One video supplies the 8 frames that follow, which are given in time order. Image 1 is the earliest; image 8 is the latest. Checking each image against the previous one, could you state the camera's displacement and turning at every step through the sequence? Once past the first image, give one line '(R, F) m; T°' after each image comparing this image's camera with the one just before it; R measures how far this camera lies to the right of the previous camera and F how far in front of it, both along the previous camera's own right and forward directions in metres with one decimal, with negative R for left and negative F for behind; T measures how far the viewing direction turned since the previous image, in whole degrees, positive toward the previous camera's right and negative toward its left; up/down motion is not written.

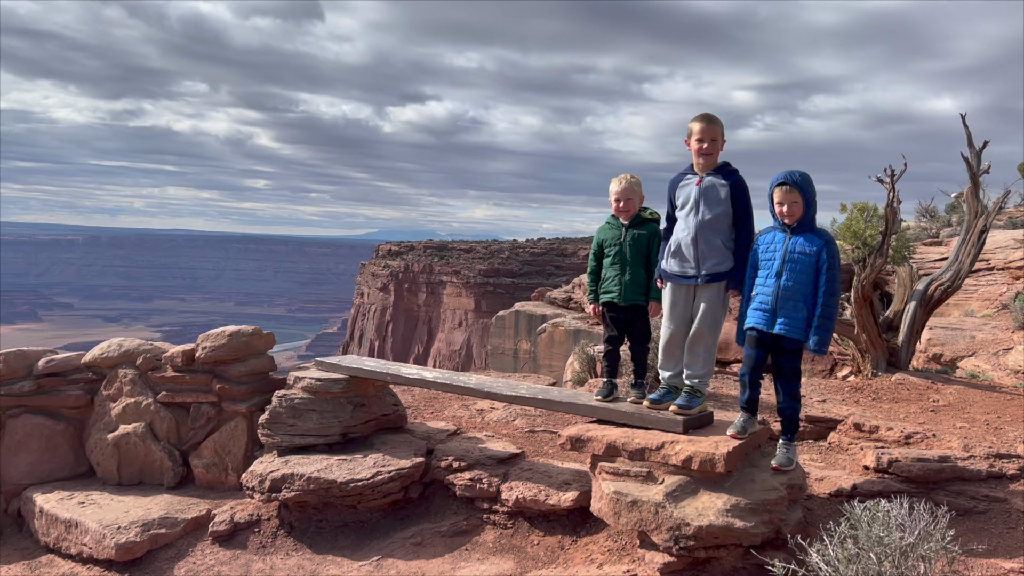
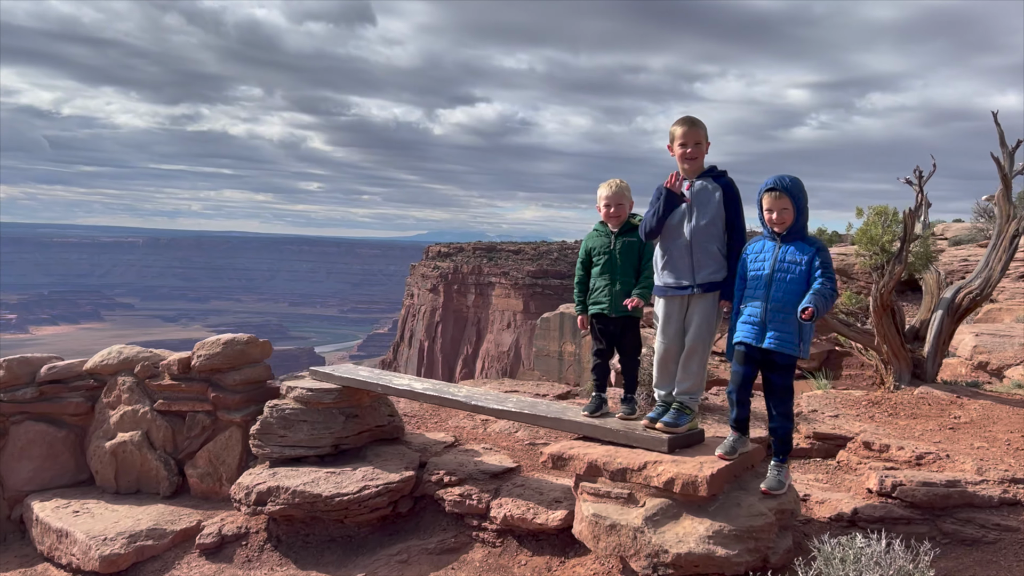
(+0.4, +0.2) m; -3°
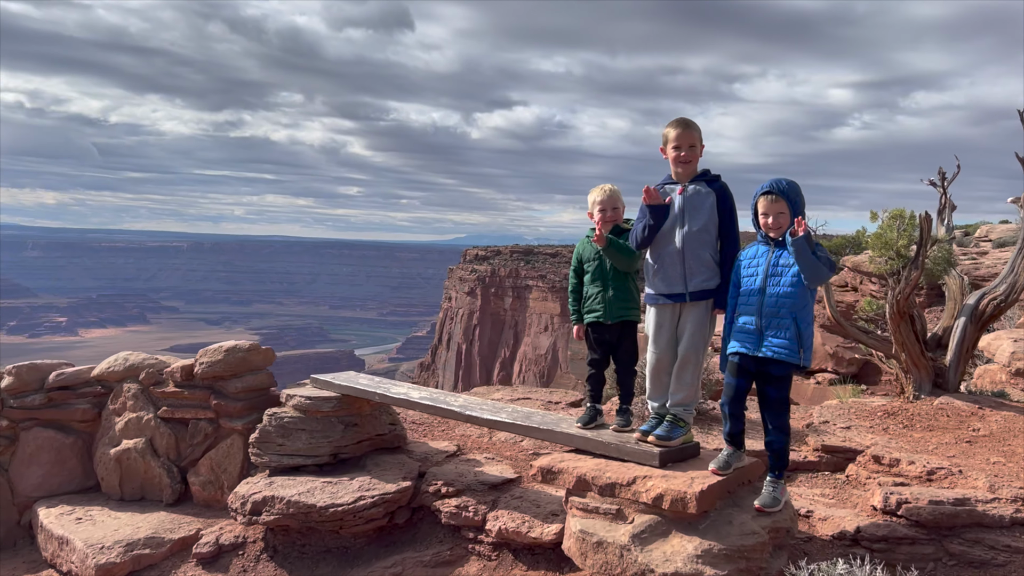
(+0.3, +0.1) m; -3°
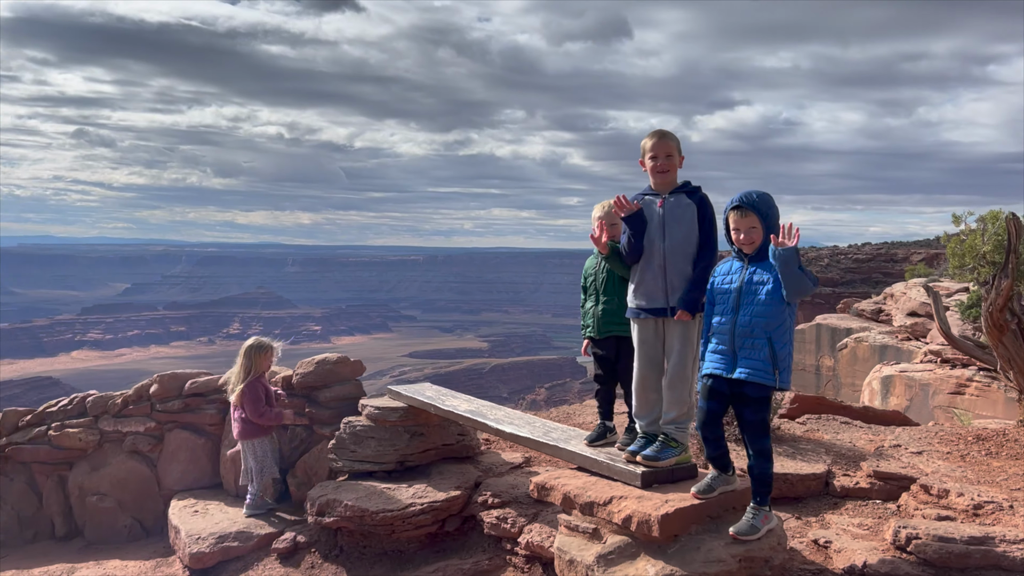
(+1.2, 0.0) m; -15°
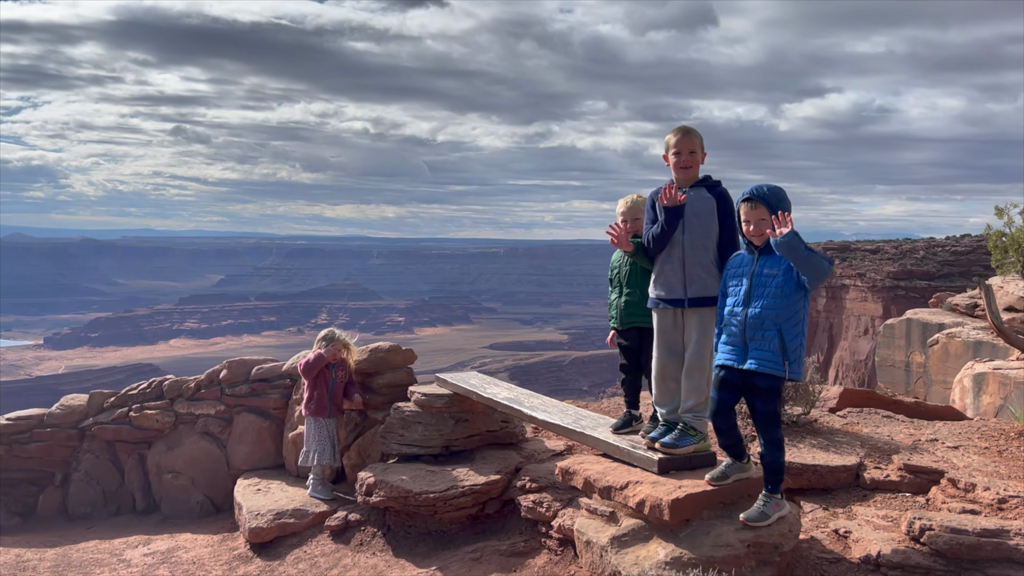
(+0.3, -0.2) m; -5°
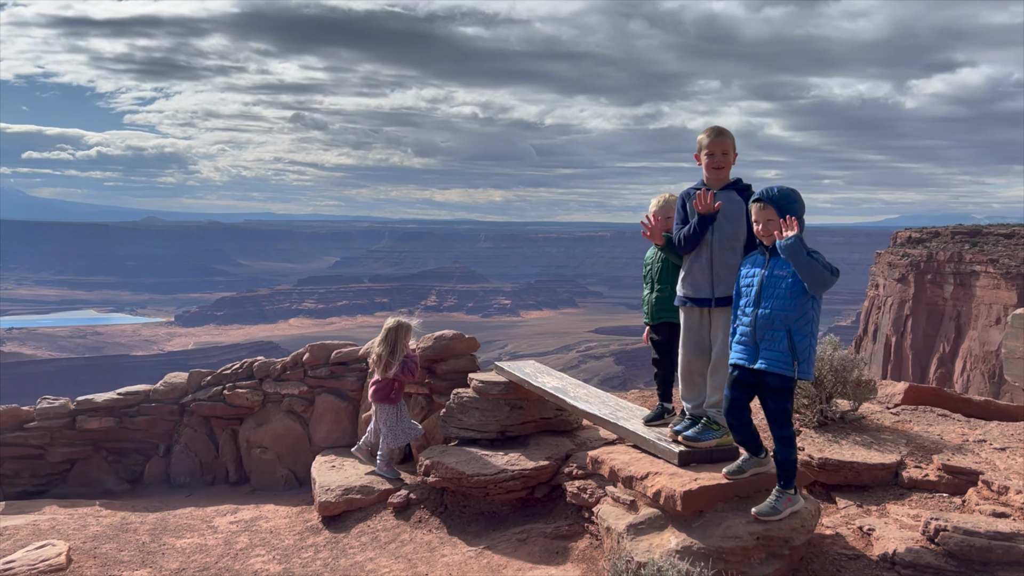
(+0.4, -0.2) m; -7°
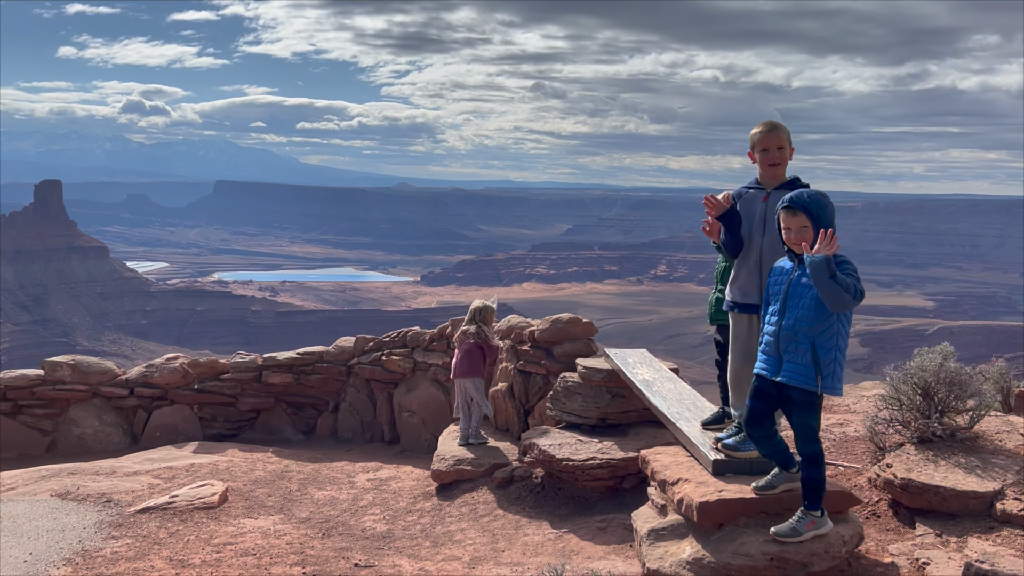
(+1.0, +0.1) m; -15°
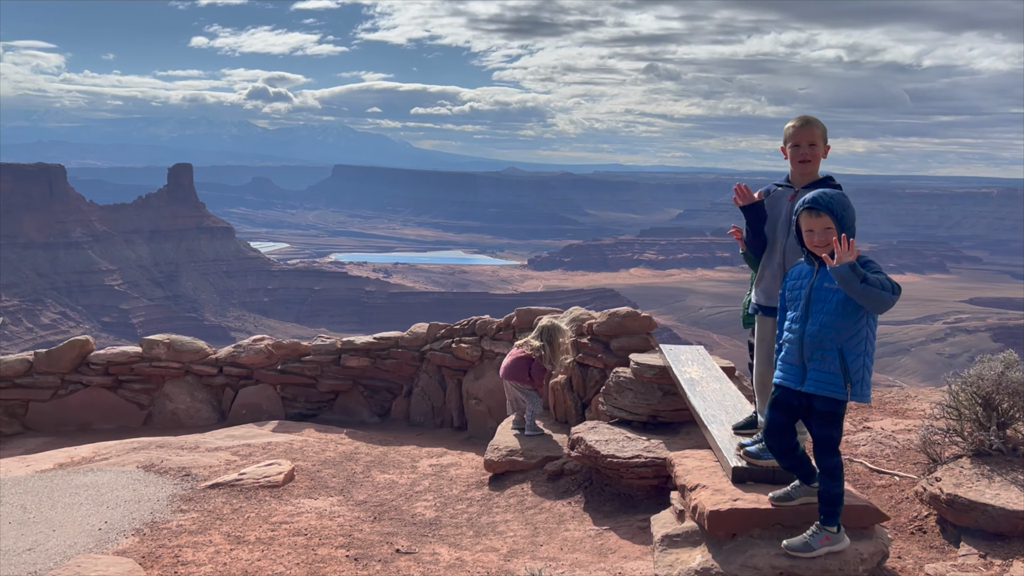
(+0.4, +0.1) m; -7°
